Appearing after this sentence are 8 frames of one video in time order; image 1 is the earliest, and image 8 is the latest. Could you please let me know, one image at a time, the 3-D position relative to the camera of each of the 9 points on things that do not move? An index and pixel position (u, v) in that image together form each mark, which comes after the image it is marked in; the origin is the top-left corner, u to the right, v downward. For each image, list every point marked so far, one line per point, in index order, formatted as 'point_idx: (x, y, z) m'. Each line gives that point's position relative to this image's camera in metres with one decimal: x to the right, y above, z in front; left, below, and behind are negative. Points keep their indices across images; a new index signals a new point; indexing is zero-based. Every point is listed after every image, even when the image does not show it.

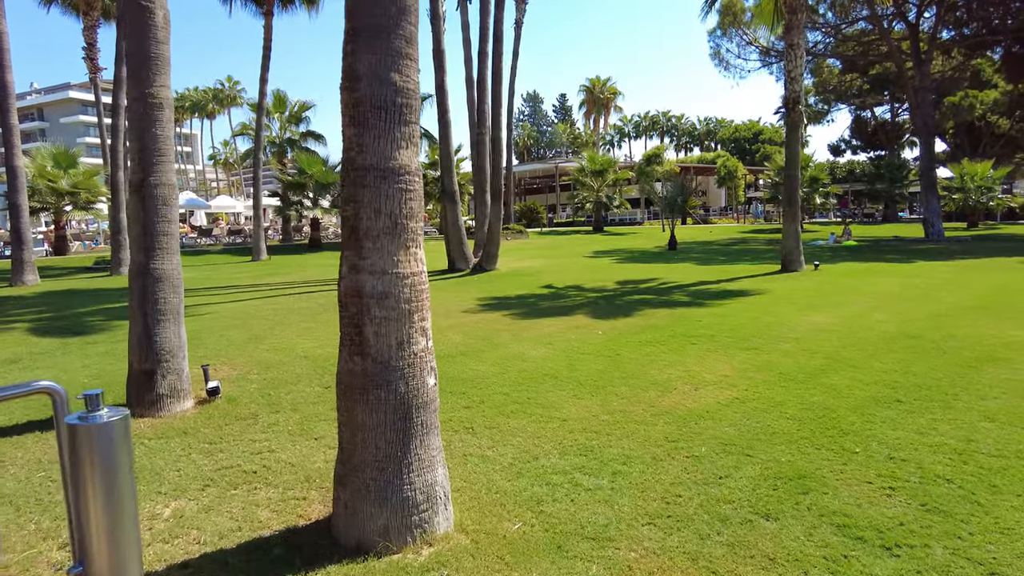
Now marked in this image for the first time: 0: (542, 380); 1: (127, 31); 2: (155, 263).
0: (+0.3, -0.9, +6.6) m
1: (-3.2, +2.1, +5.5) m
2: (-3.0, +0.2, +5.5) m
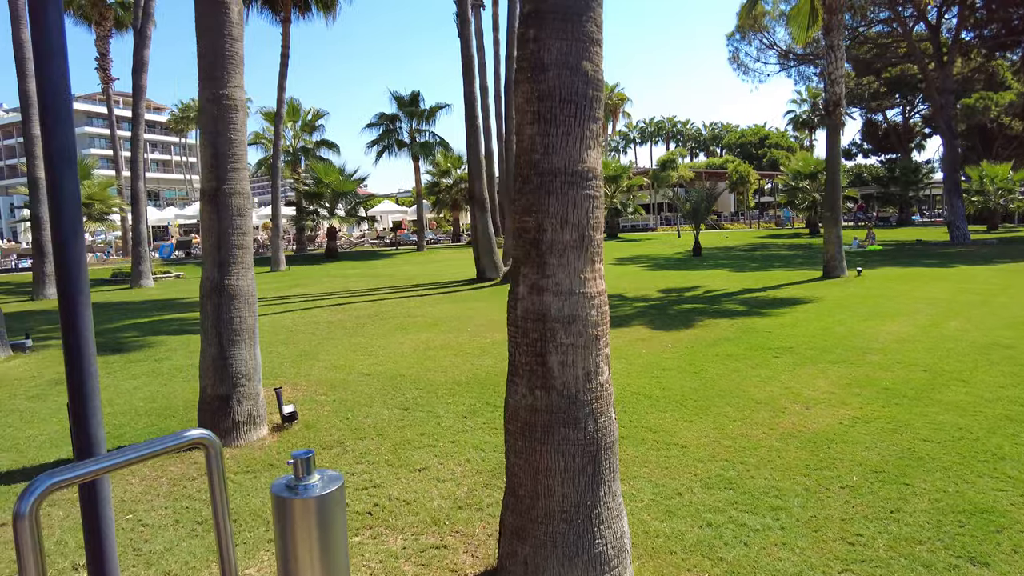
0: (+1.2, -1.0, +6.1) m
1: (-2.4, +2.0, +5.1) m
2: (-2.2, +0.1, +5.1) m
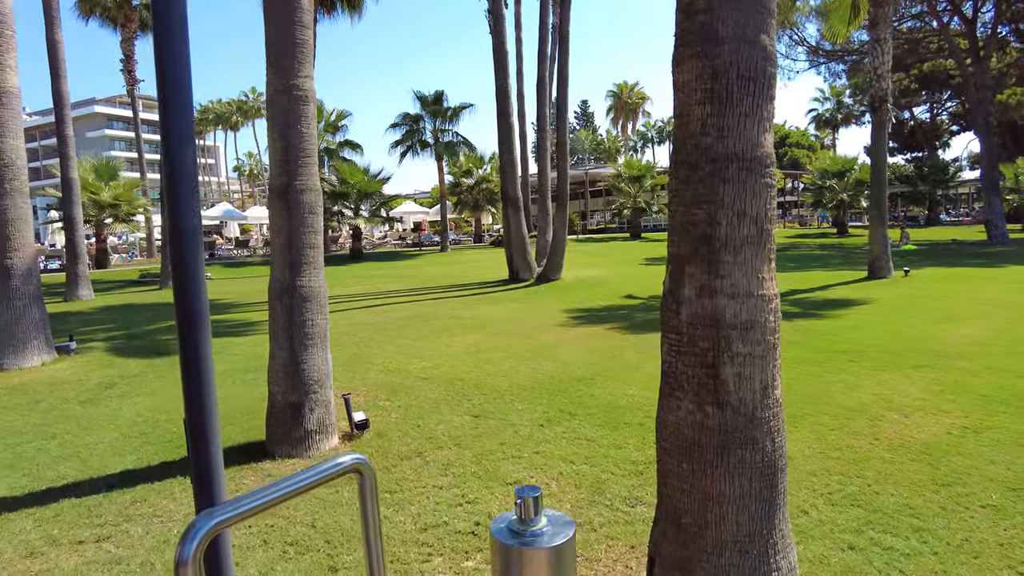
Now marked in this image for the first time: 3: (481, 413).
0: (+1.8, -1.0, +5.8) m
1: (-1.8, +2.0, +4.8) m
2: (-1.5, +0.1, +4.8) m
3: (-0.3, -1.1, +5.9) m
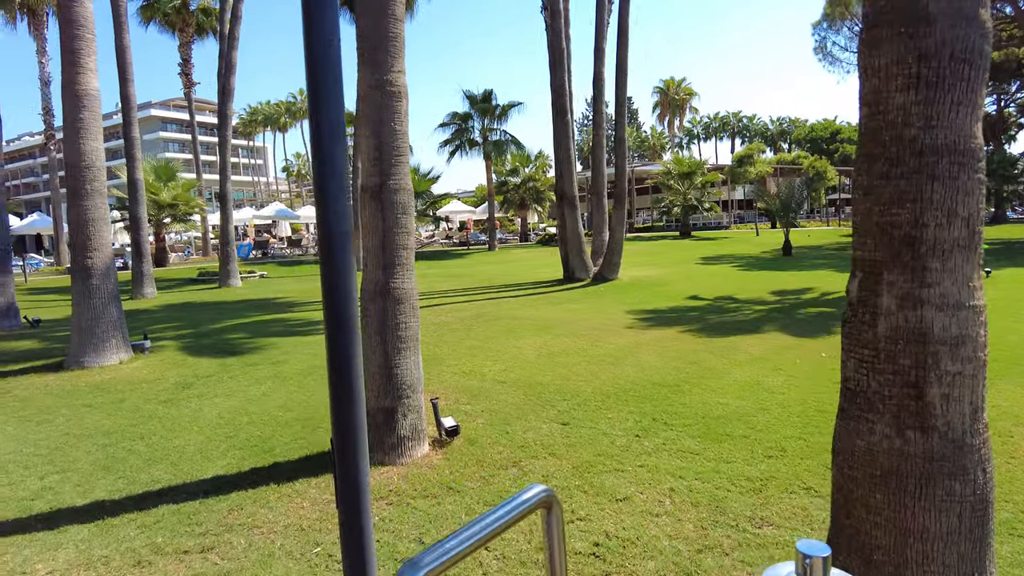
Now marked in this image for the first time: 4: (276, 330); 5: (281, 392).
0: (+2.6, -1.1, +5.4) m
1: (-1.0, +2.0, +4.7) m
2: (-0.8, 0.0, +4.7) m
3: (+0.5, -1.1, +5.6) m
4: (-3.8, -0.7, +10.7) m
5: (-2.4, -1.1, +6.8) m
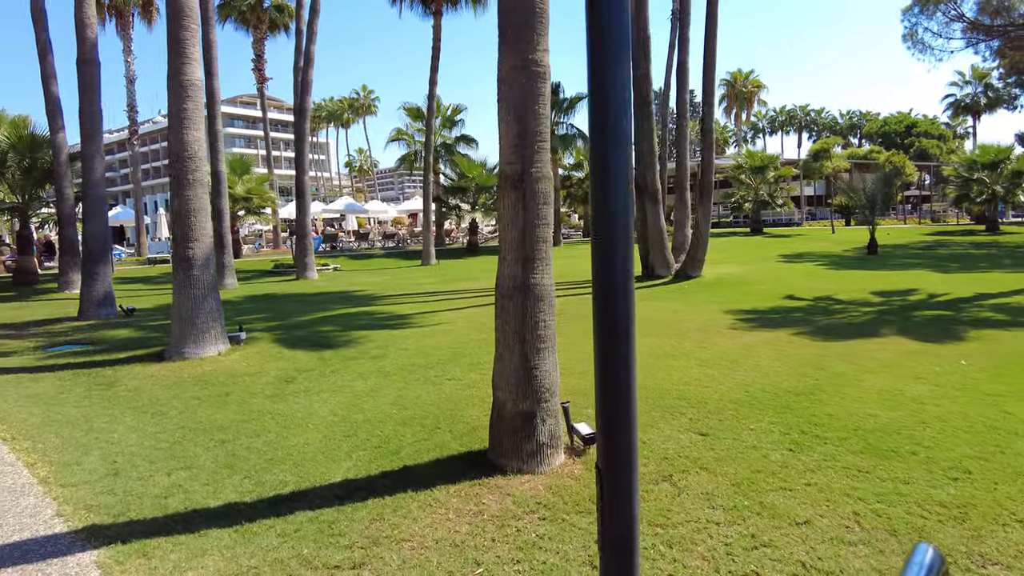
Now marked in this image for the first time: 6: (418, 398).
0: (+3.6, -1.1, +4.8) m
1: (0.0, +2.0, +4.3) m
2: (+0.1, +0.1, +4.4) m
3: (+1.5, -1.1, +5.2) m
4: (-2.4, -0.6, +10.6) m
5: (-1.2, -1.0, +6.6) m
6: (-0.9, -1.0, +6.3) m
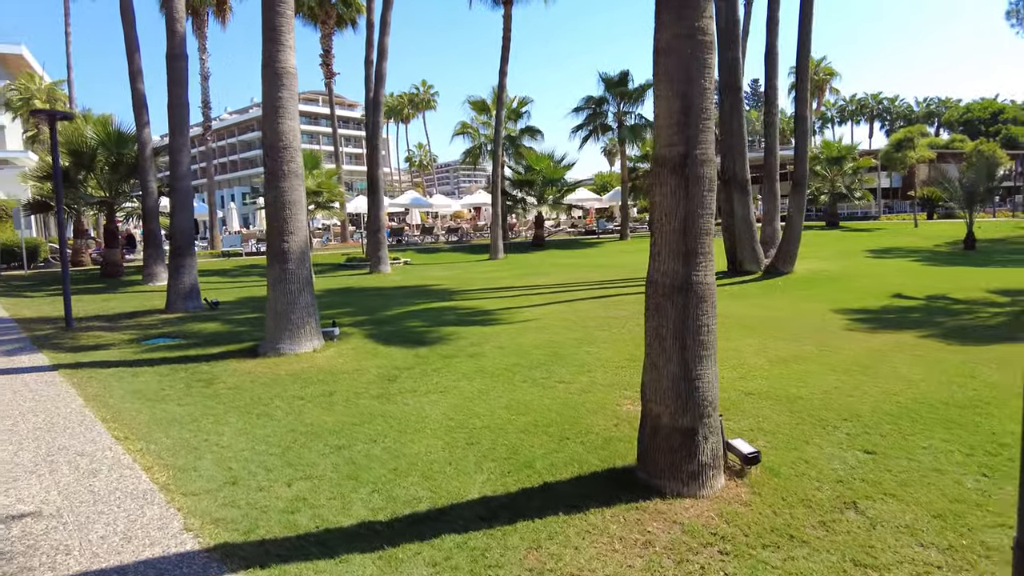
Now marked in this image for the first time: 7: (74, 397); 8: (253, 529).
0: (+4.5, -1.1, +4.1) m
1: (+0.9, +2.0, +3.8) m
2: (+1.1, +0.1, +3.8) m
3: (+2.5, -1.1, +4.6) m
4: (-0.9, -0.5, +10.3) m
5: (-0.1, -1.0, +6.1) m
6: (+0.2, -1.0, +5.8) m
7: (-4.1, -1.0, +6.1) m
8: (-1.4, -1.3, +3.5) m
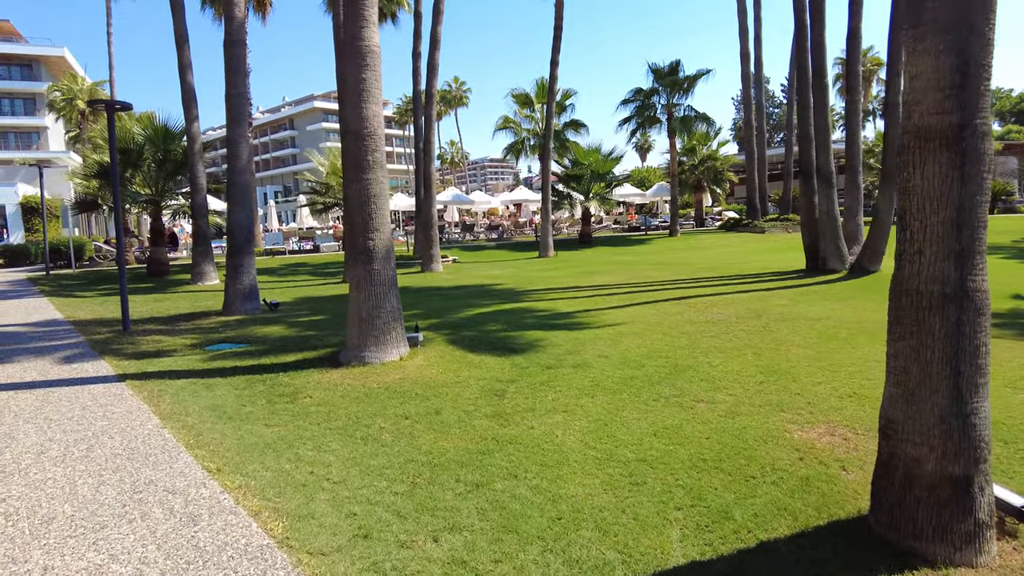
0: (+5.5, -1.1, +3.0) m
1: (+1.9, +2.0, +2.9) m
2: (+2.0, +0.1, +2.9) m
3: (+3.5, -1.1, +3.6) m
4: (+0.3, -0.5, +9.4) m
5: (+0.9, -1.0, +5.3) m
6: (+1.2, -1.0, +5.0) m
7: (-3.0, -1.0, +5.4) m
8: (-0.4, -1.3, +2.7) m
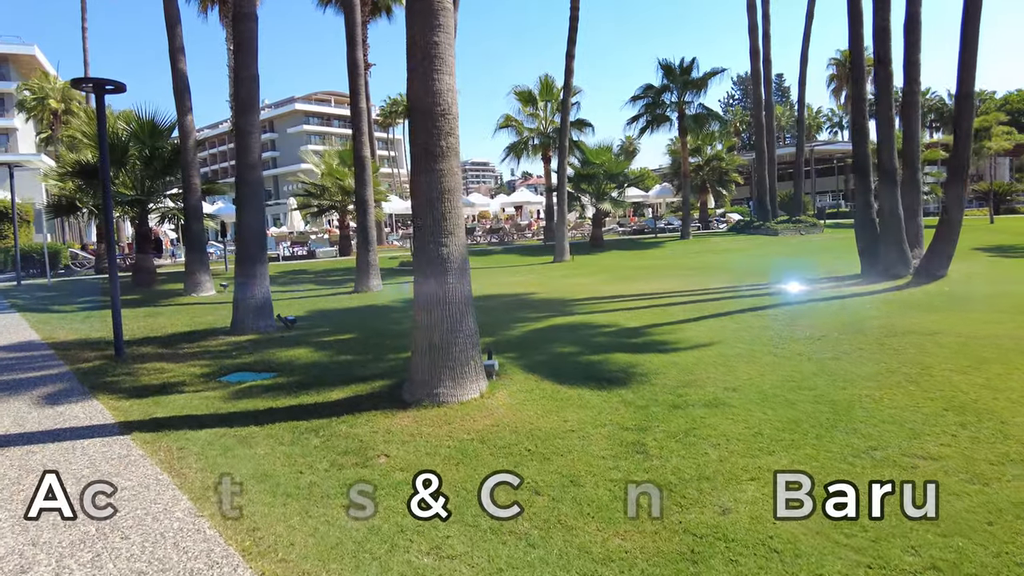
0: (+6.6, -1.2, +1.8) m
1: (+2.9, +1.9, +1.6) m
2: (+3.1, 0.0, +1.6) m
3: (+4.5, -1.2, +2.3) m
4: (+1.1, -0.7, +8.0) m
5: (+1.9, -1.1, +3.9) m
6: (+2.2, -1.1, +3.6) m
7: (-2.0, -1.2, +3.9) m
8: (+0.7, -1.4, +1.3) m
